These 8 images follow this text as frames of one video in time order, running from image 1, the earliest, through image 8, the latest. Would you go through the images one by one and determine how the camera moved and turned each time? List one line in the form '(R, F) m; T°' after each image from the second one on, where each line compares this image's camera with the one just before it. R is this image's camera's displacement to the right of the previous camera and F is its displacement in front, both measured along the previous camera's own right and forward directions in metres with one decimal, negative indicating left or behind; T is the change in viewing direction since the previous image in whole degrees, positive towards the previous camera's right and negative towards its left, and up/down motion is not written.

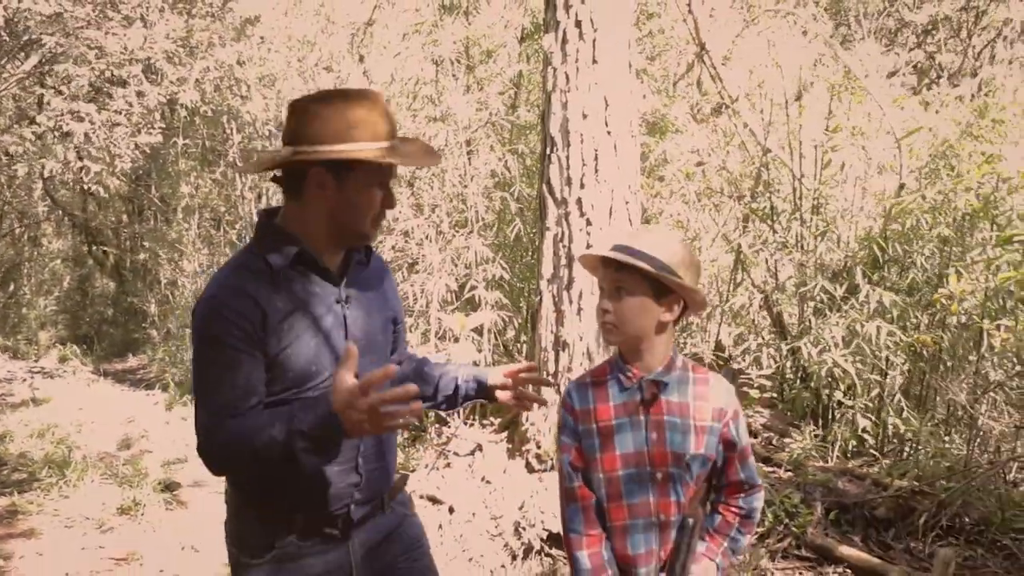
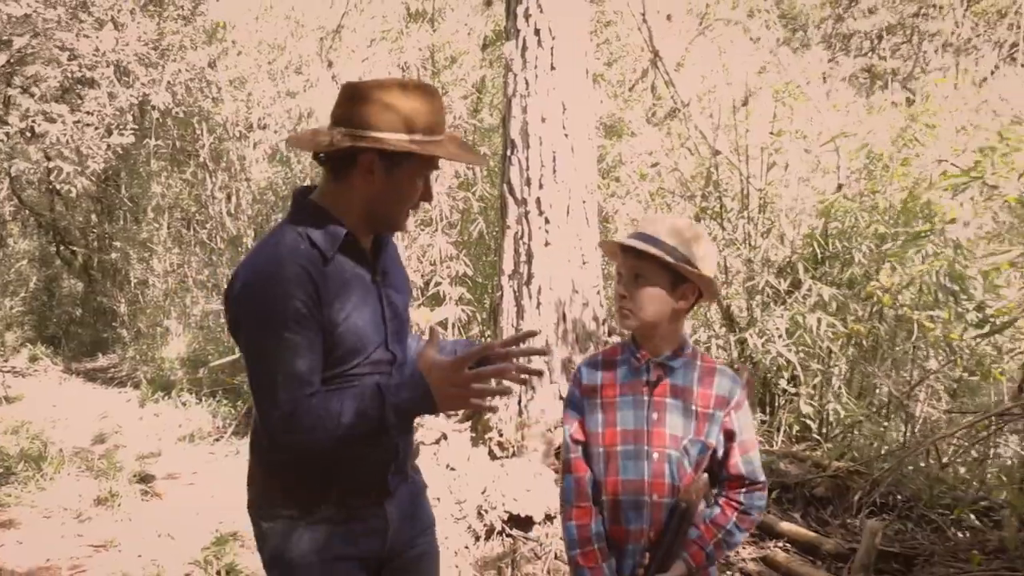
(+0.1, -0.2) m; +2°
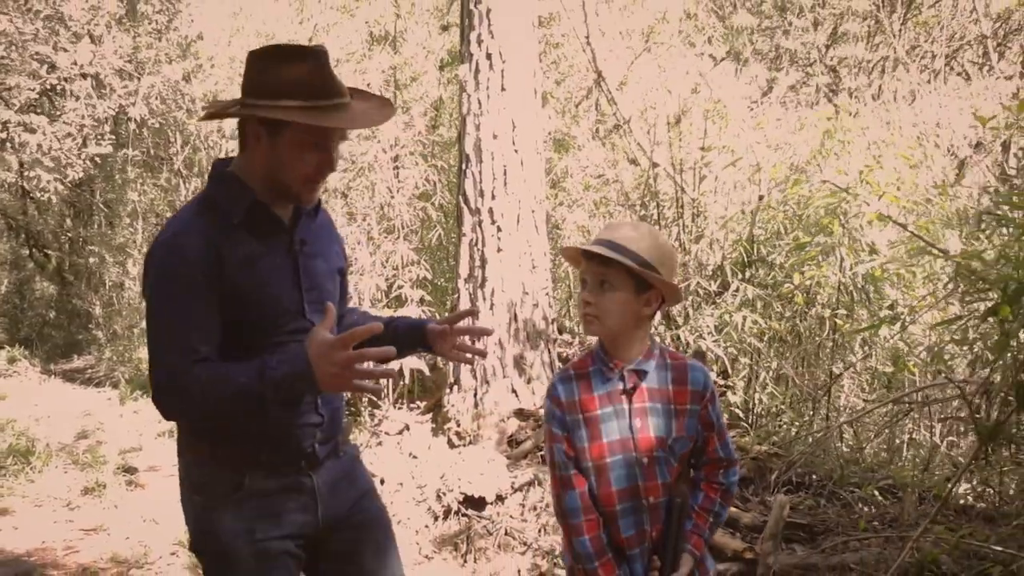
(+0.1, -0.5) m; +2°
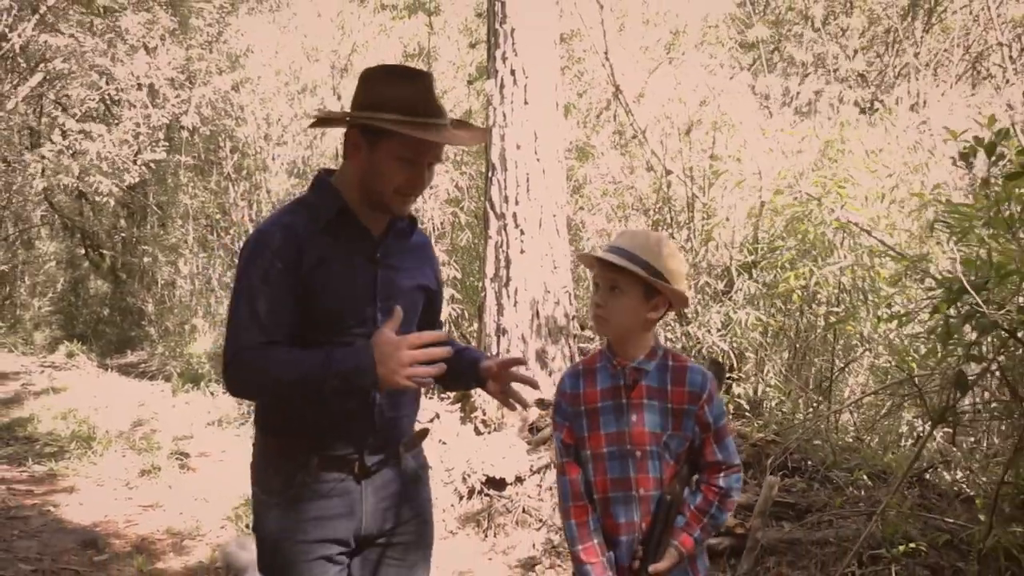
(+0.1, -0.4) m; -3°
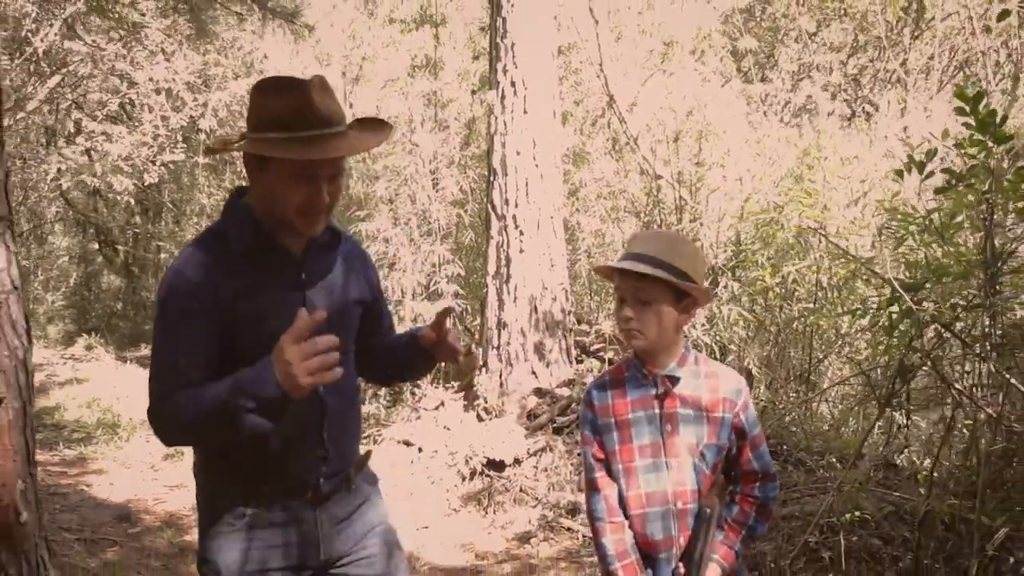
(+0.1, -0.4) m; 0°
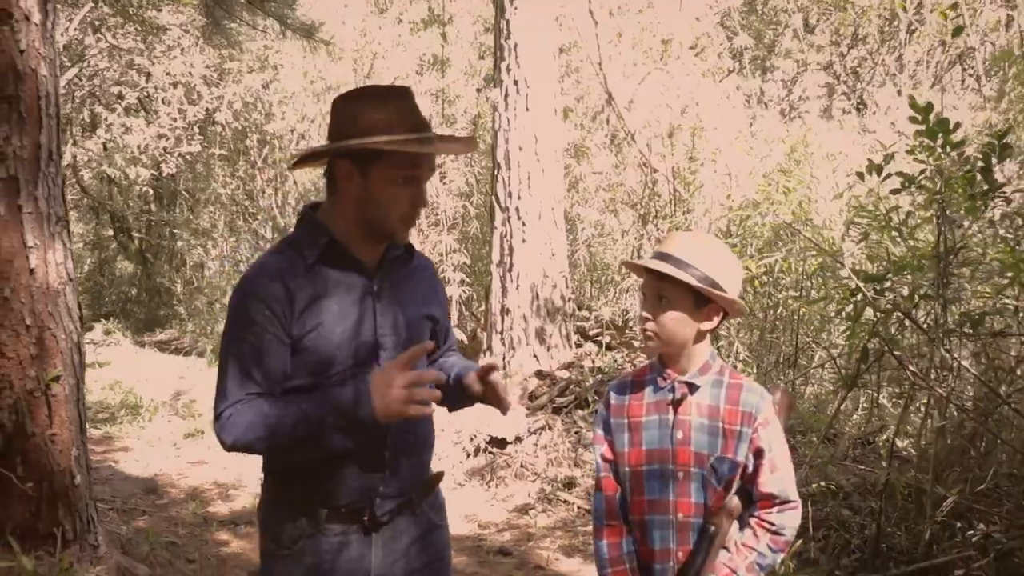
(+0.1, -0.4) m; -1°
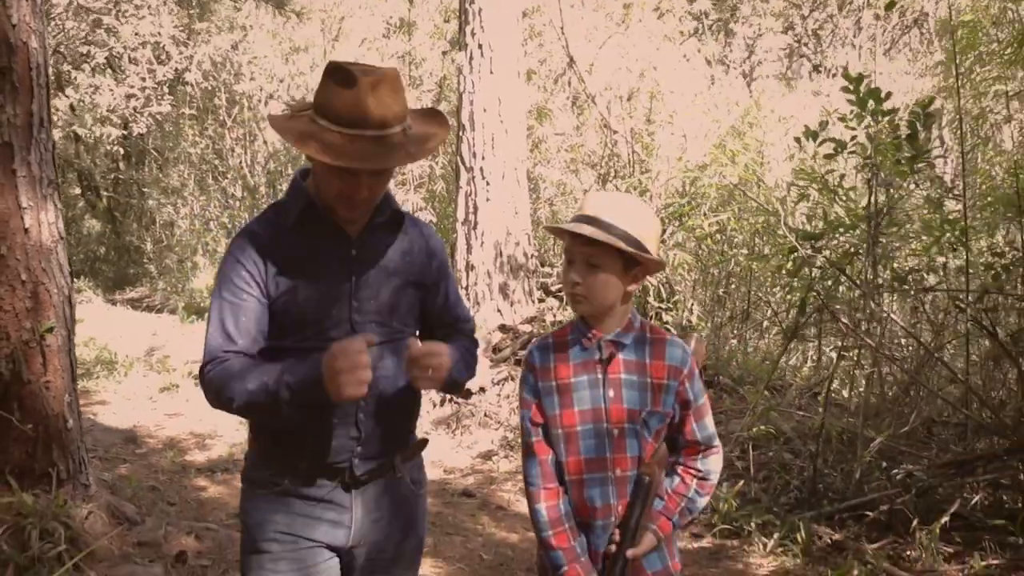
(0.0, -0.3) m; +2°
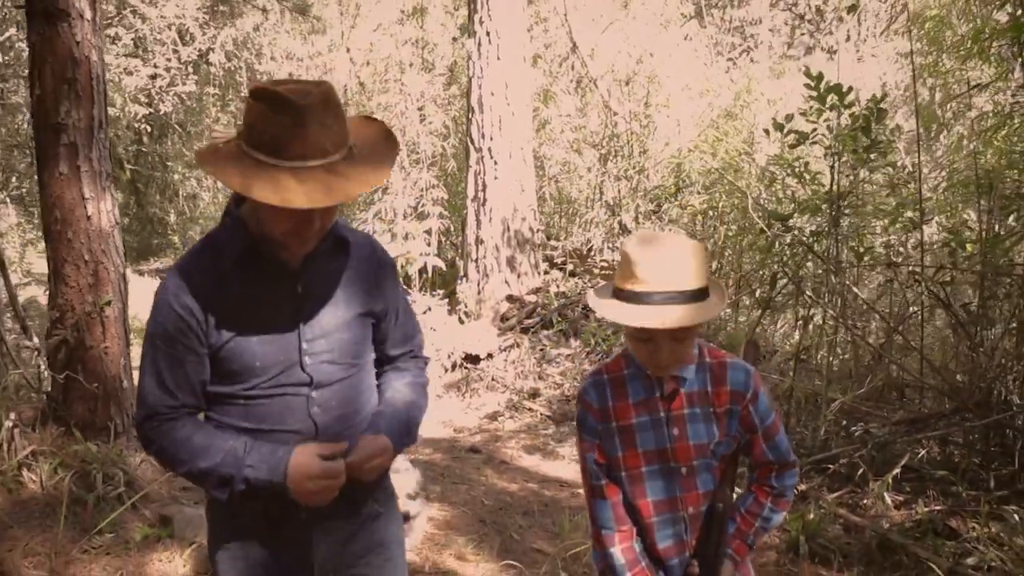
(+0.1, -0.5) m; -1°
